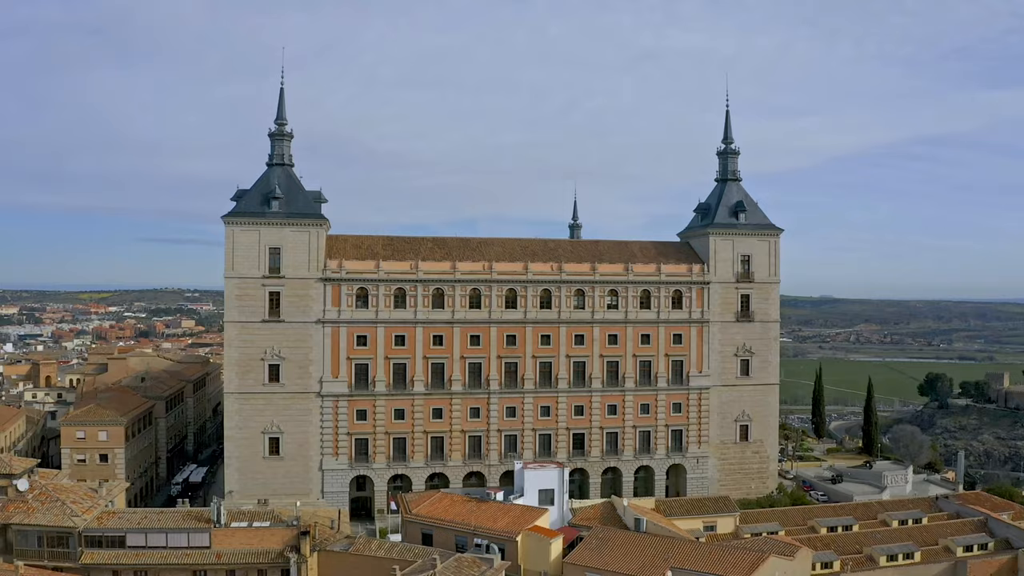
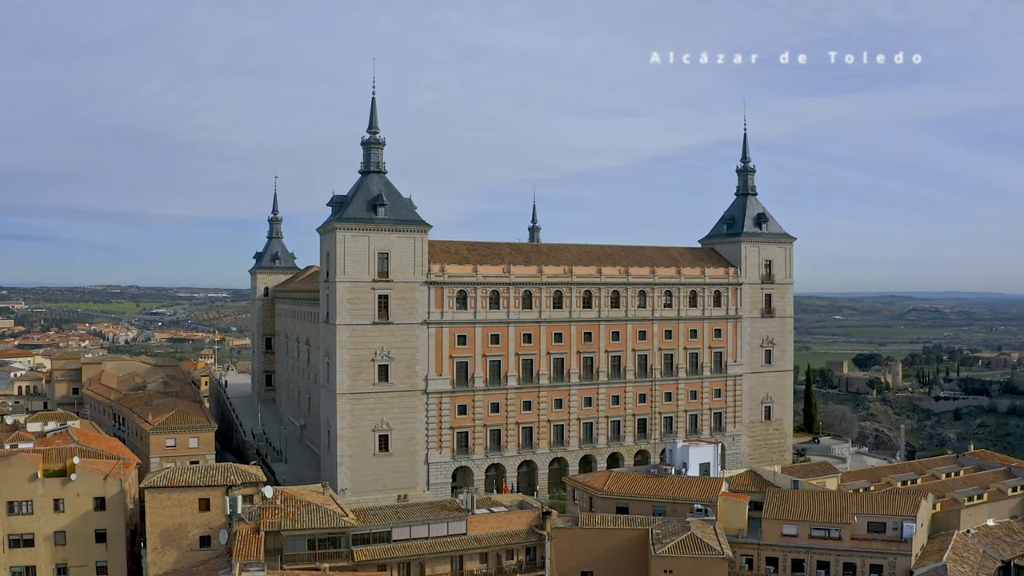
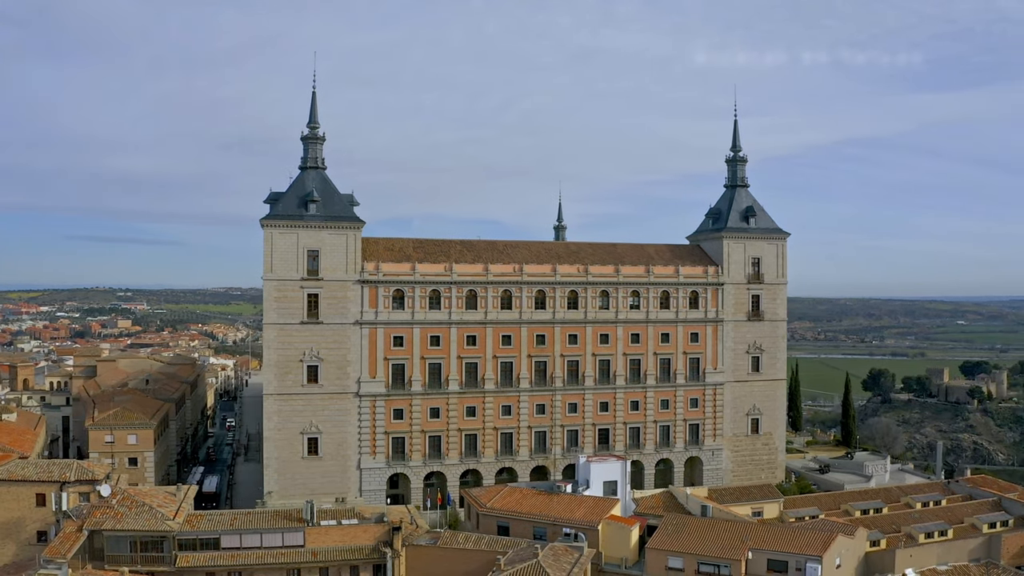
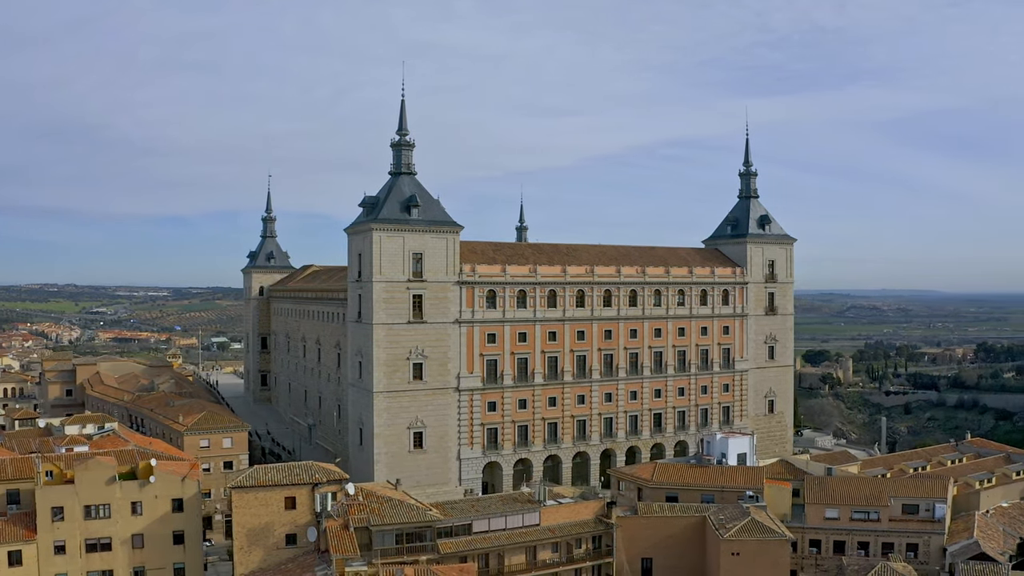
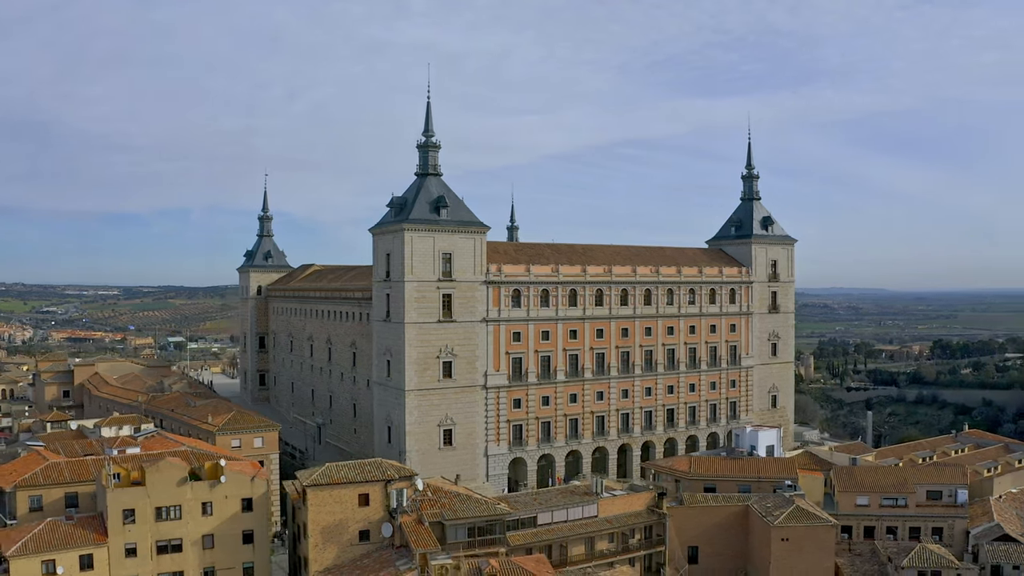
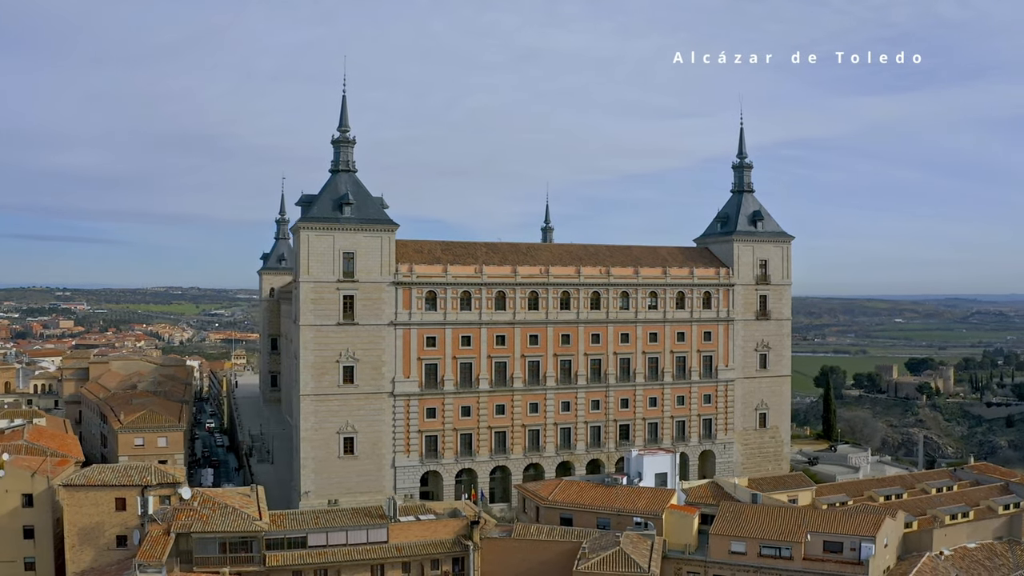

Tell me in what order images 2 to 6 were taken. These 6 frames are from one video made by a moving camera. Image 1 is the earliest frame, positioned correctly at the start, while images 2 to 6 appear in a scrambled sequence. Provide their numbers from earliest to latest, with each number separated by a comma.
3, 6, 2, 4, 5
